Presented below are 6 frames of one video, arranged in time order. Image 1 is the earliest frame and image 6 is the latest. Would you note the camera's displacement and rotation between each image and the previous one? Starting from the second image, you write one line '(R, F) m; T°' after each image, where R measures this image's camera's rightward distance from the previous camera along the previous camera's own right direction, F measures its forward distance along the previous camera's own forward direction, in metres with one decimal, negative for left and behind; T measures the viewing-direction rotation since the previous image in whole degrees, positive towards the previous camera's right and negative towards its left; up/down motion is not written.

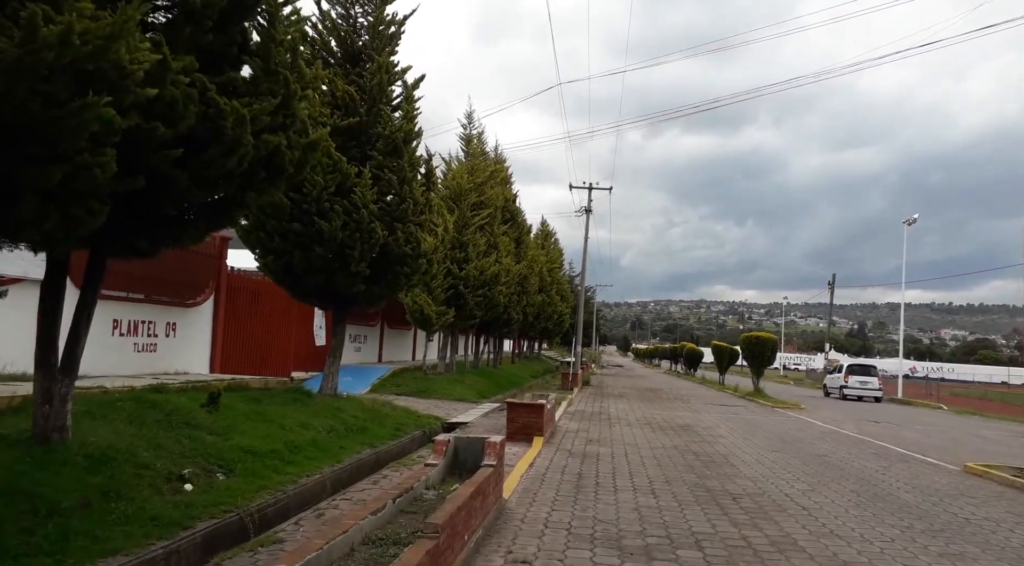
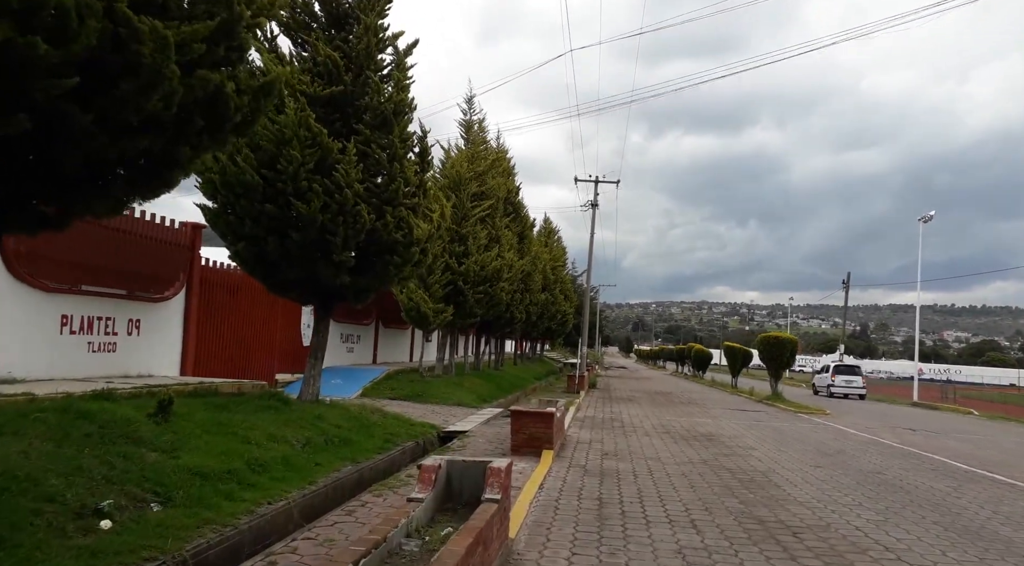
(-0.1, +1.4) m; 0°
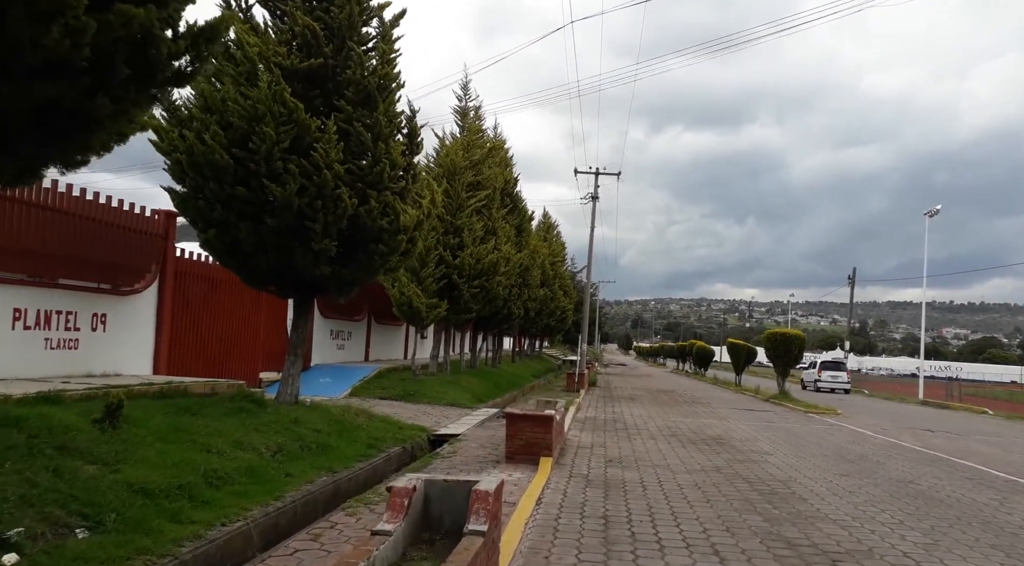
(0.0, +0.9) m; 0°
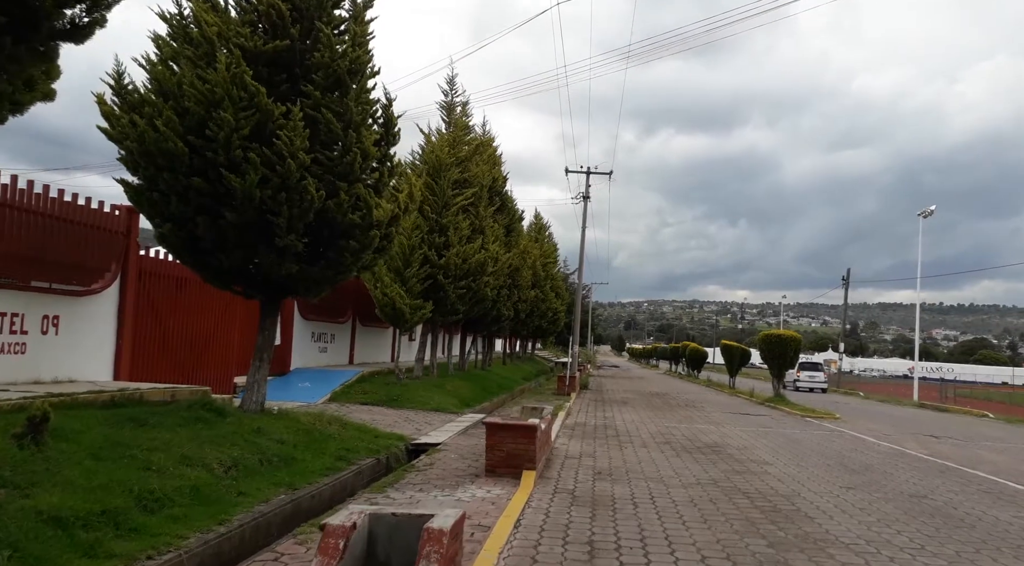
(+0.2, +0.7) m; +1°
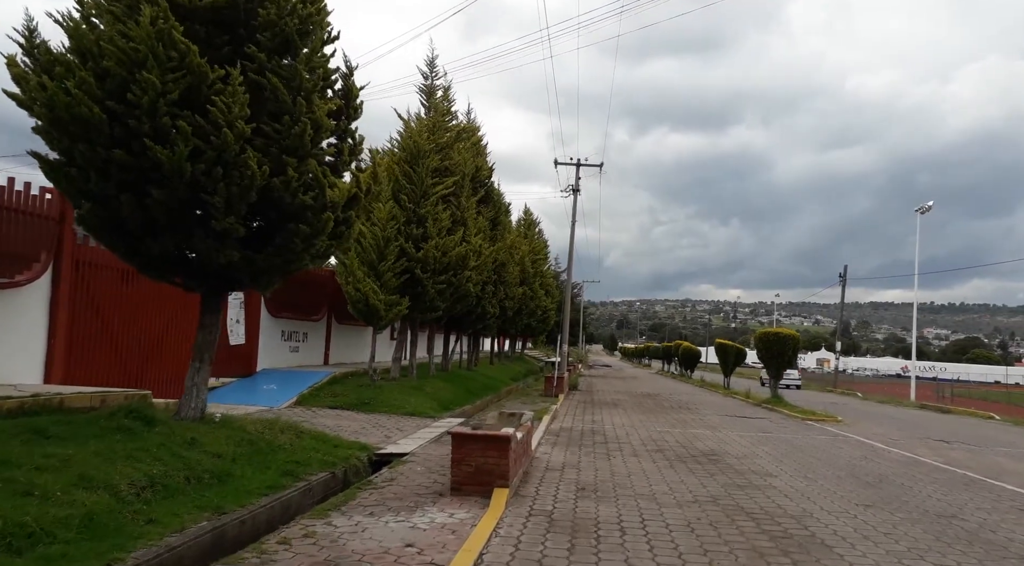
(+0.2, +1.1) m; +1°
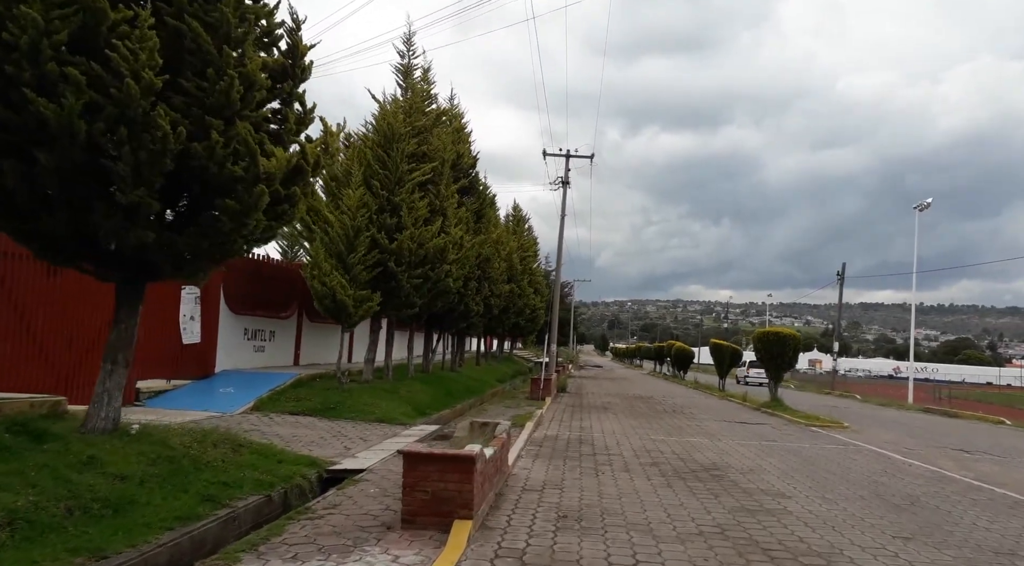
(+0.2, +1.3) m; +1°
